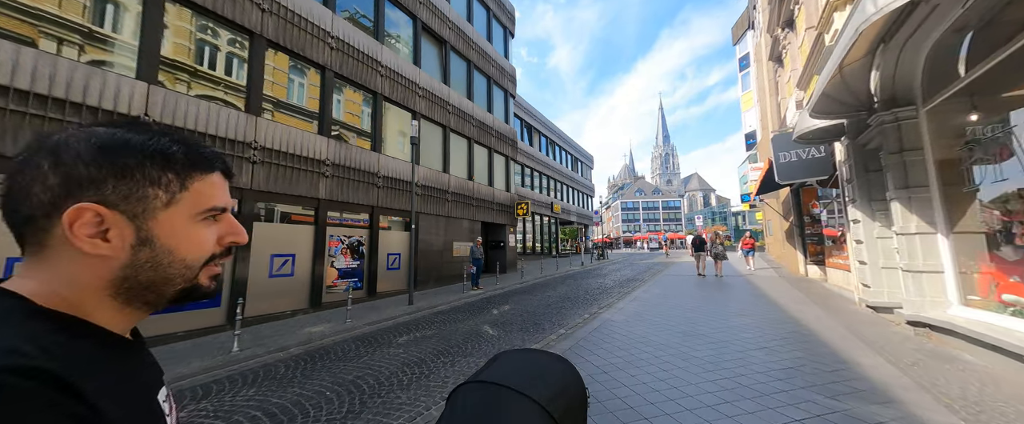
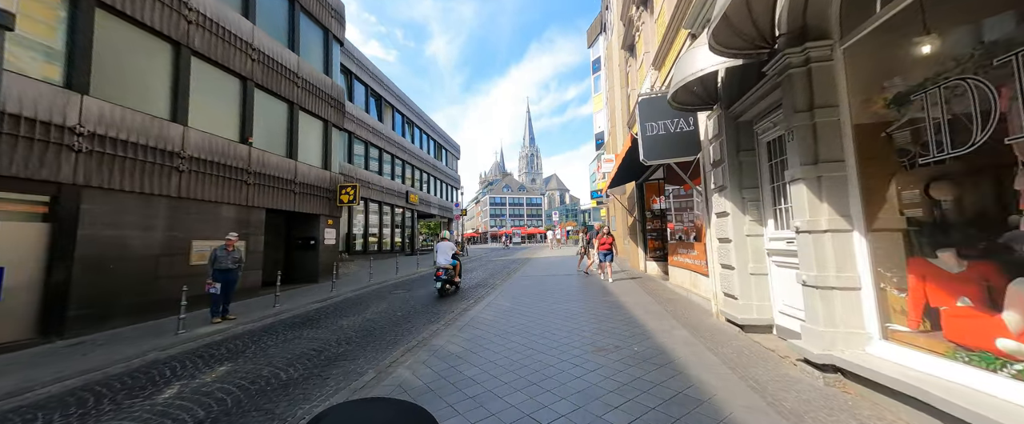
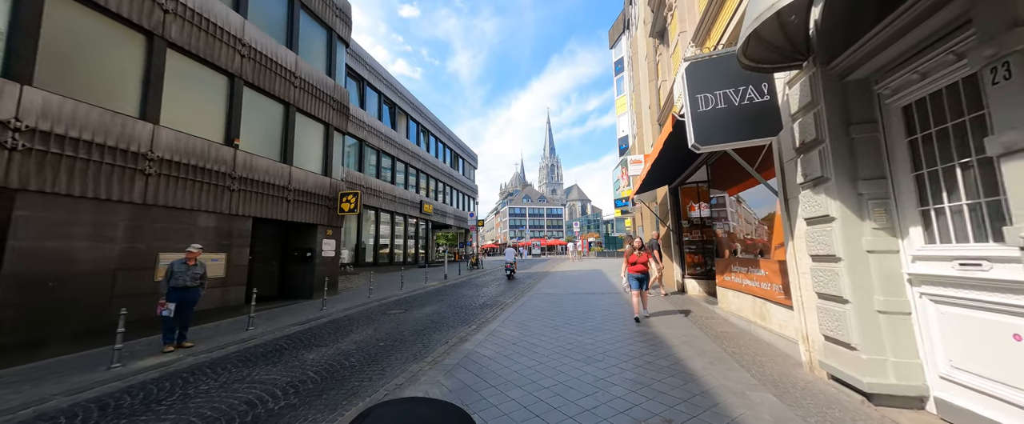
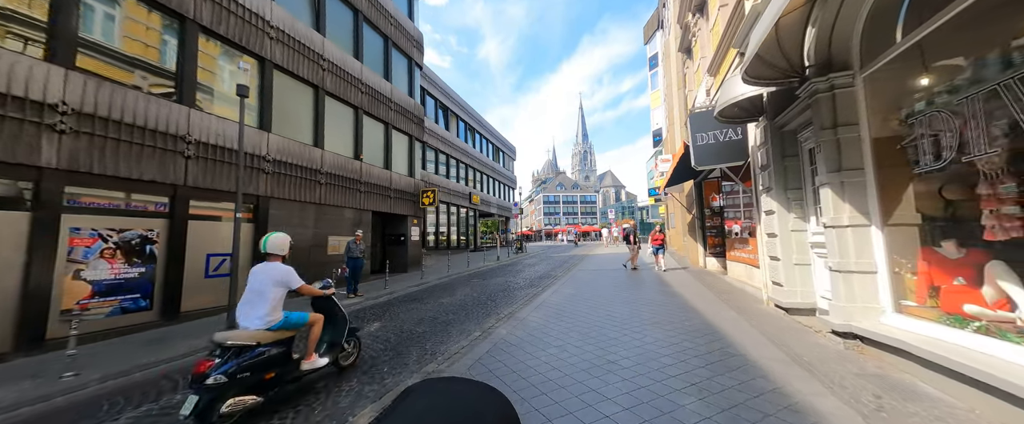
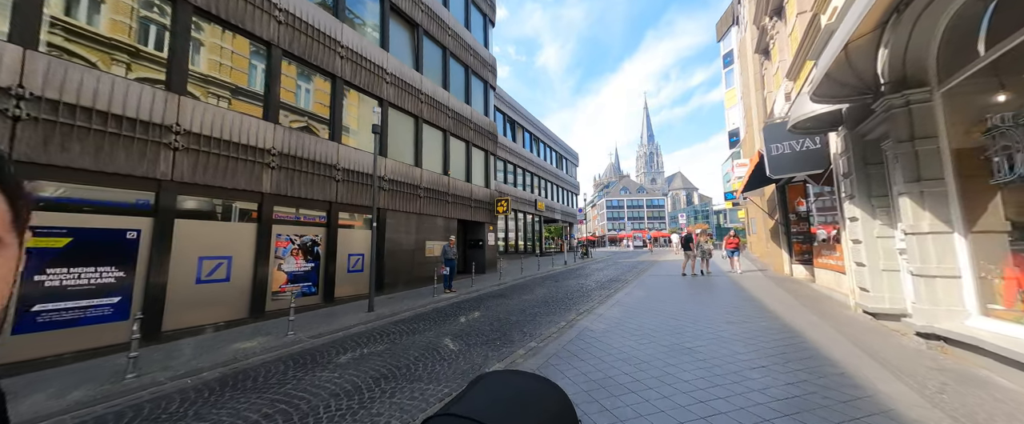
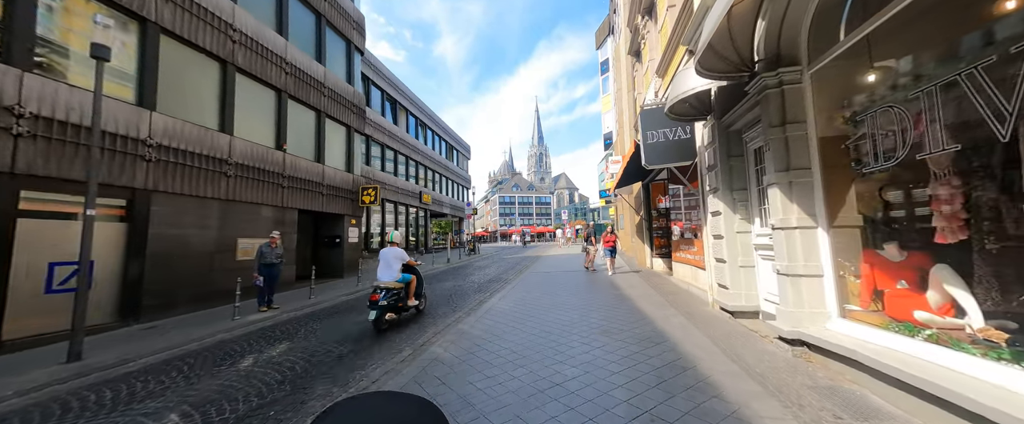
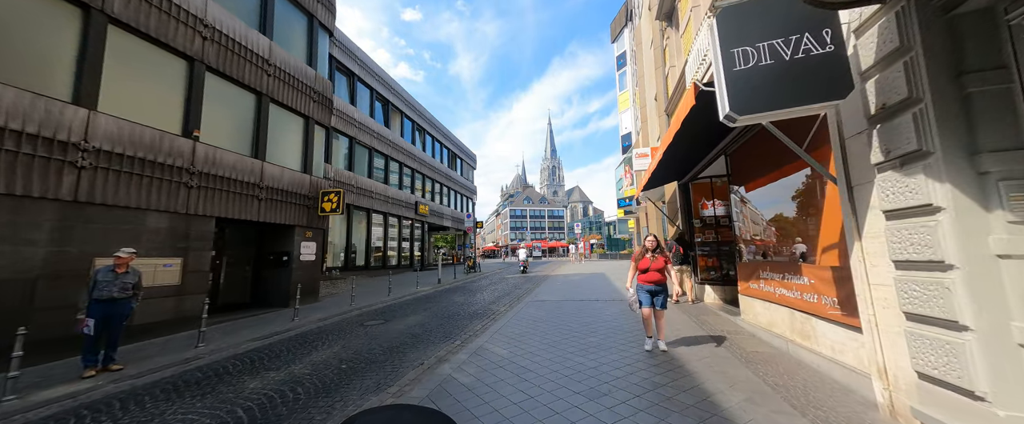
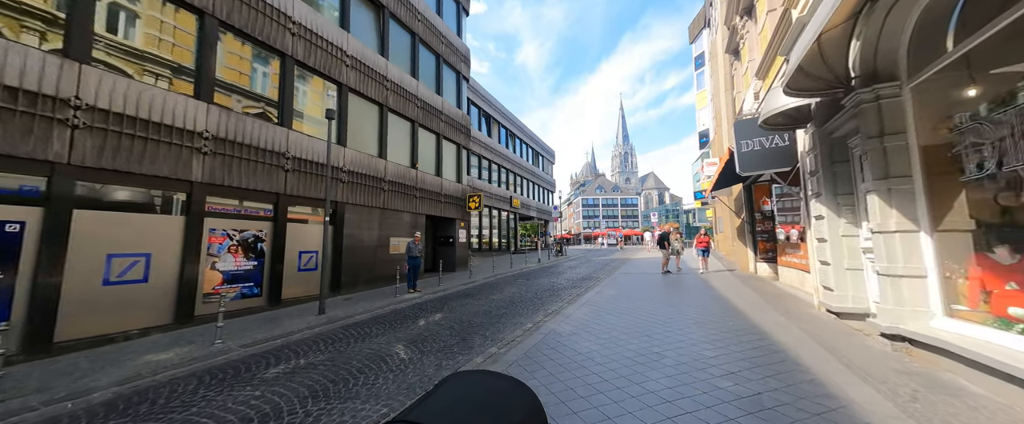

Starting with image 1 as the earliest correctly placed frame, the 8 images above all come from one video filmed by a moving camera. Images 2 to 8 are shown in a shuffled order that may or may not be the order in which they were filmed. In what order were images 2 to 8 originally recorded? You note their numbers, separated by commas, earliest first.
5, 8, 4, 6, 2, 3, 7
